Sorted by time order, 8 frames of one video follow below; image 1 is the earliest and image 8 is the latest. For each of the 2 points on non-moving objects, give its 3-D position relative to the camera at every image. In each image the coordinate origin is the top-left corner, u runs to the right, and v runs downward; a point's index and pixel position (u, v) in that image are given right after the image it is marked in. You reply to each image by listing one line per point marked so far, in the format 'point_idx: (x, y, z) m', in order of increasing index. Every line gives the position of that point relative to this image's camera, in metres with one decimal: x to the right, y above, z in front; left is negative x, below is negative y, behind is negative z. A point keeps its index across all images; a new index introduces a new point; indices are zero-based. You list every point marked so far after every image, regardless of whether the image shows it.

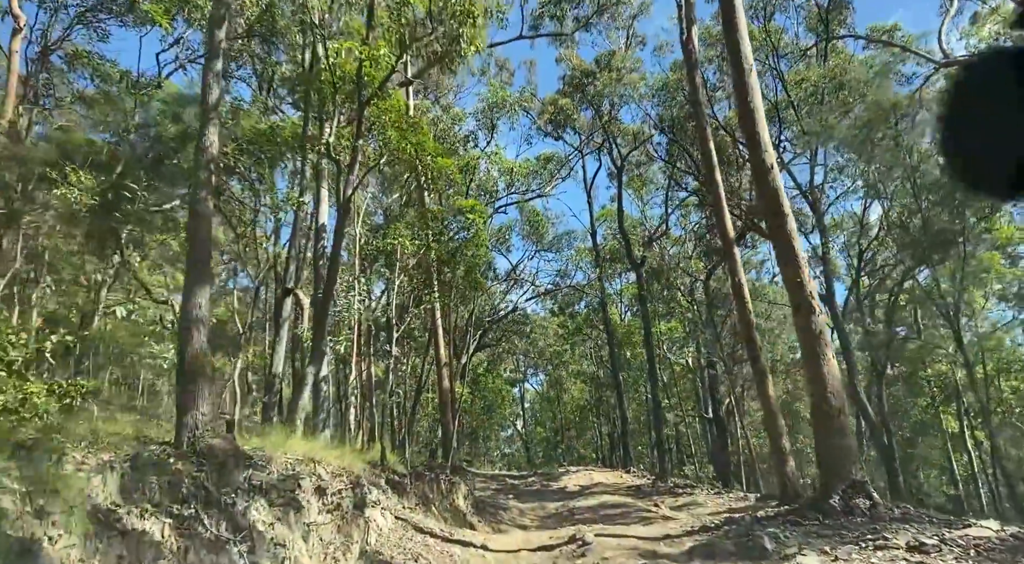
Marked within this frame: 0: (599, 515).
0: (+2.0, -5.4, +17.2) m
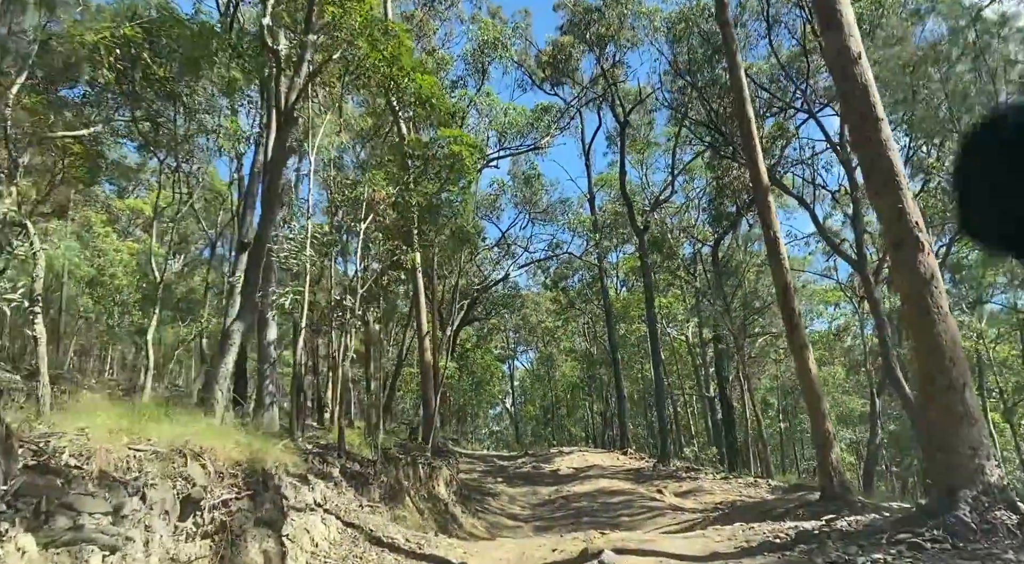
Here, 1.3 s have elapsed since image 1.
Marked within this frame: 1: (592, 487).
0: (+1.8, -4.6, +15.4) m
1: (+2.0, -5.1, +18.6) m
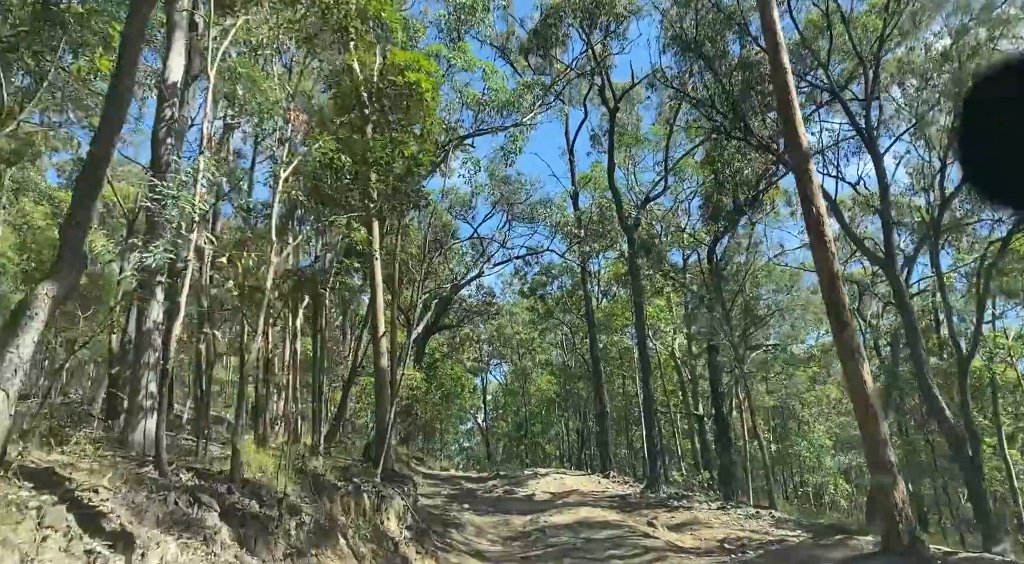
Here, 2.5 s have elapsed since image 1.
0: (+1.2, -4.5, +13.0) m
1: (+1.3, -5.1, +16.2) m
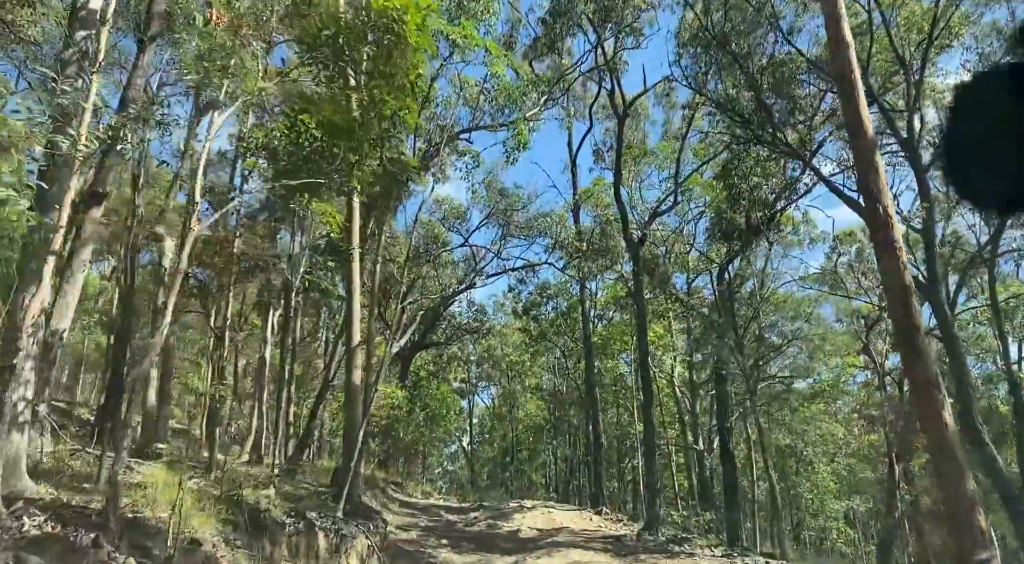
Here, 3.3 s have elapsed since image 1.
0: (+0.9, -4.7, +11.2) m
1: (+1.0, -5.3, +14.5) m
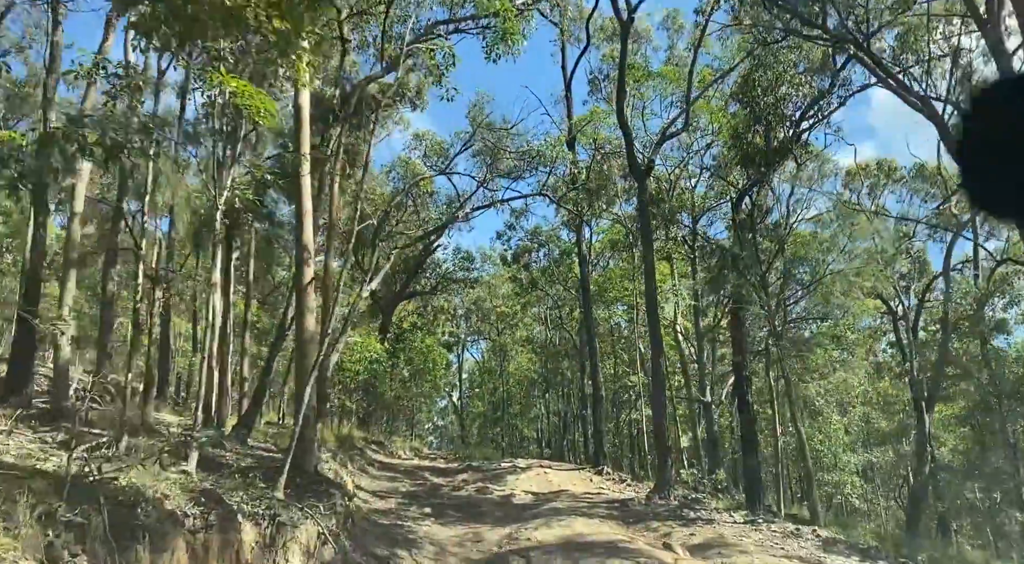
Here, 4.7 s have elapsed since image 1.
0: (+0.9, -3.6, +9.2) m
1: (+0.8, -4.1, +12.5) m
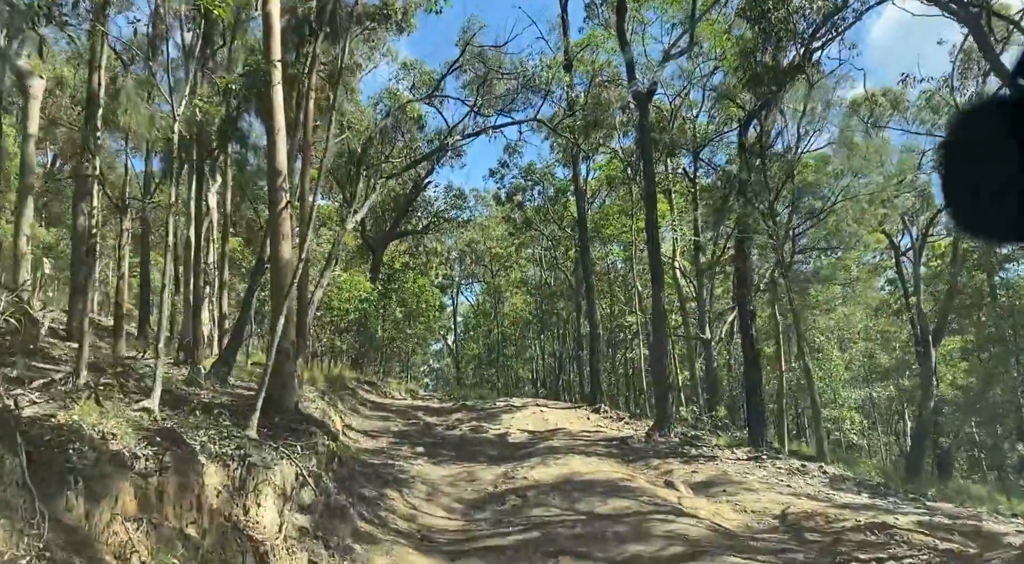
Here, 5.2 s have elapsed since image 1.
0: (+0.8, -2.8, +8.7) m
1: (+0.8, -3.0, +12.0) m
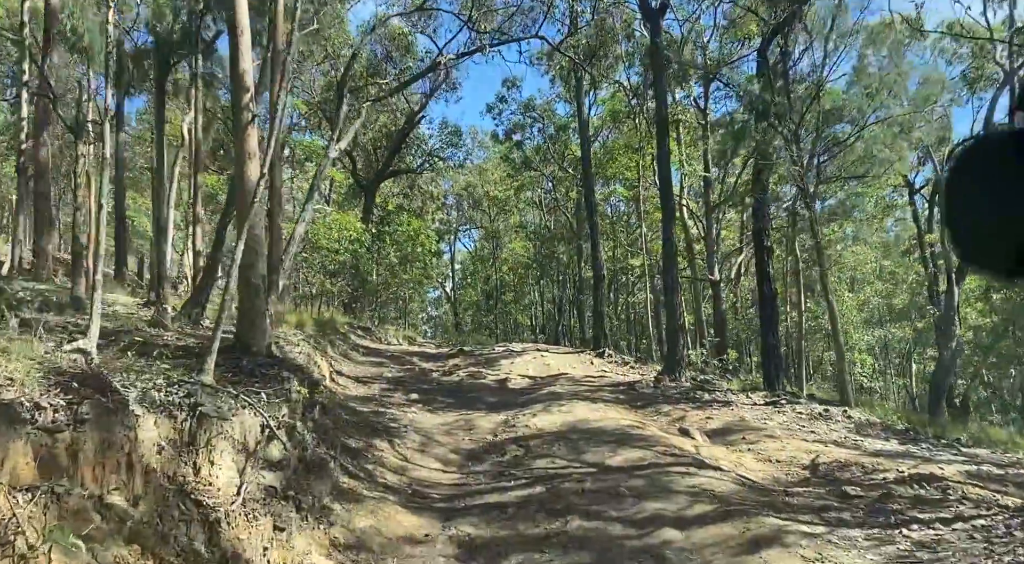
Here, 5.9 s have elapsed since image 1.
0: (+0.8, -2.0, +7.8) m
1: (+0.8, -2.0, +11.1) m
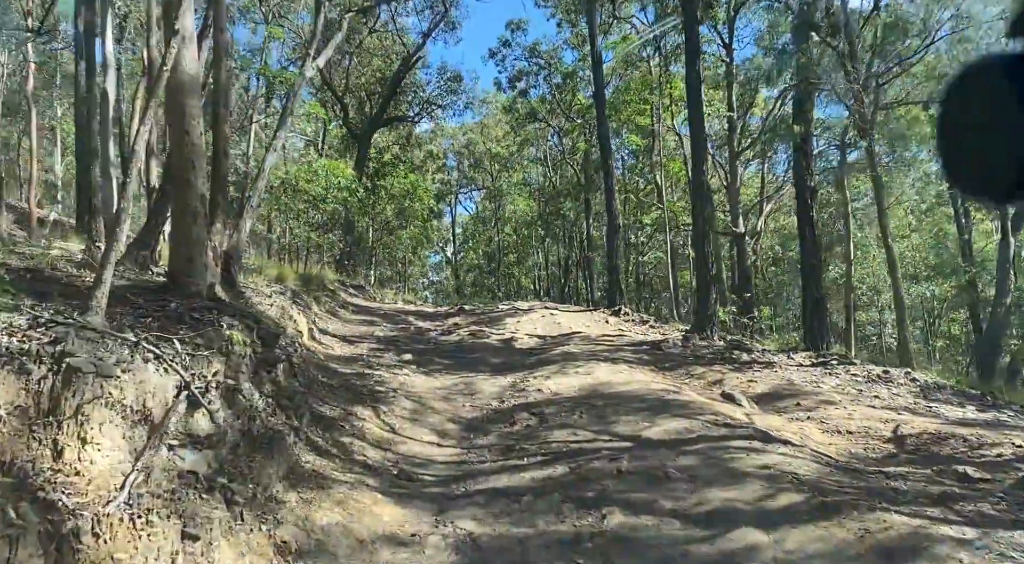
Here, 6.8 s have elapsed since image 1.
0: (+0.9, -1.3, +6.1) m
1: (+0.9, -1.2, +9.4) m
